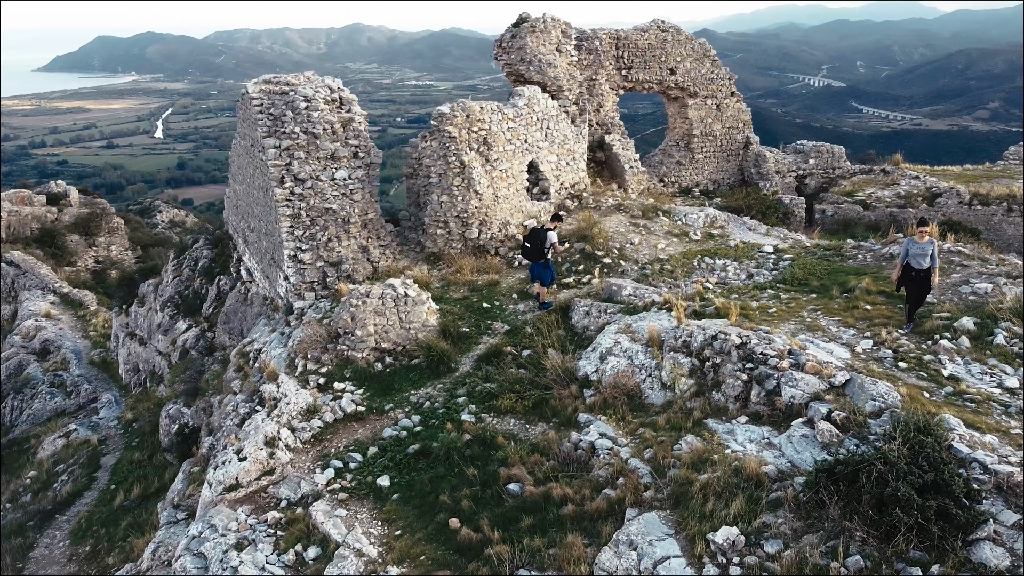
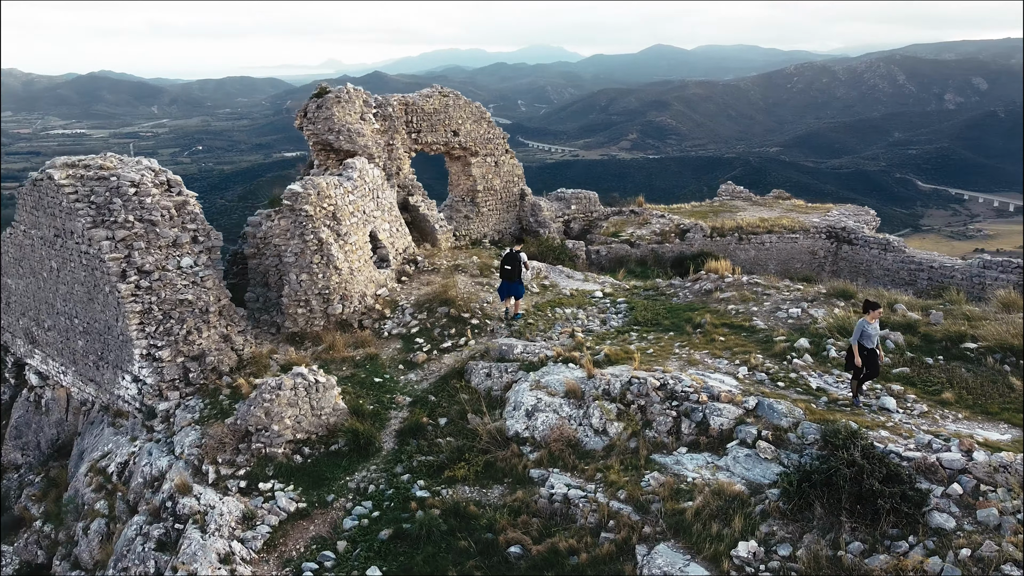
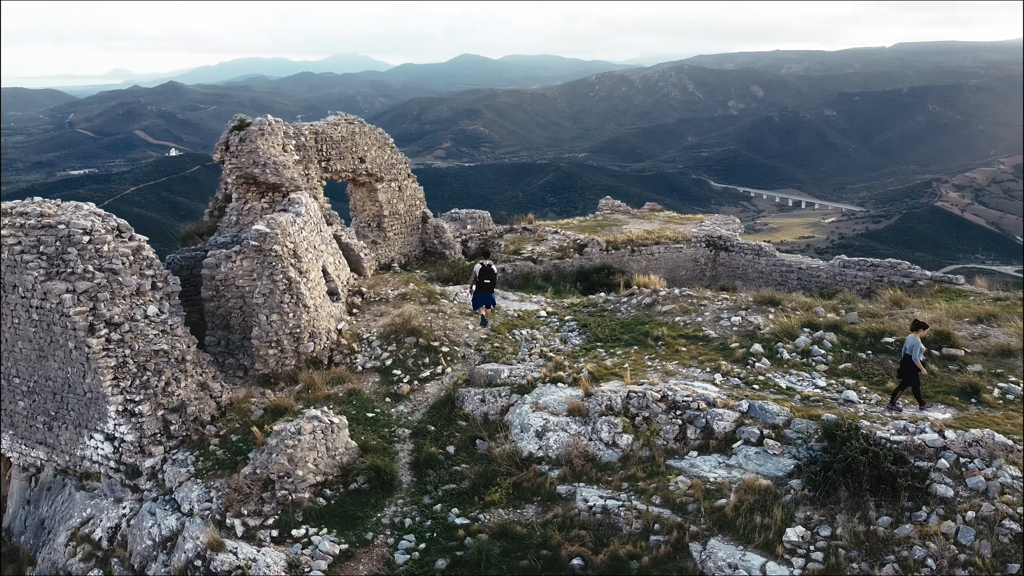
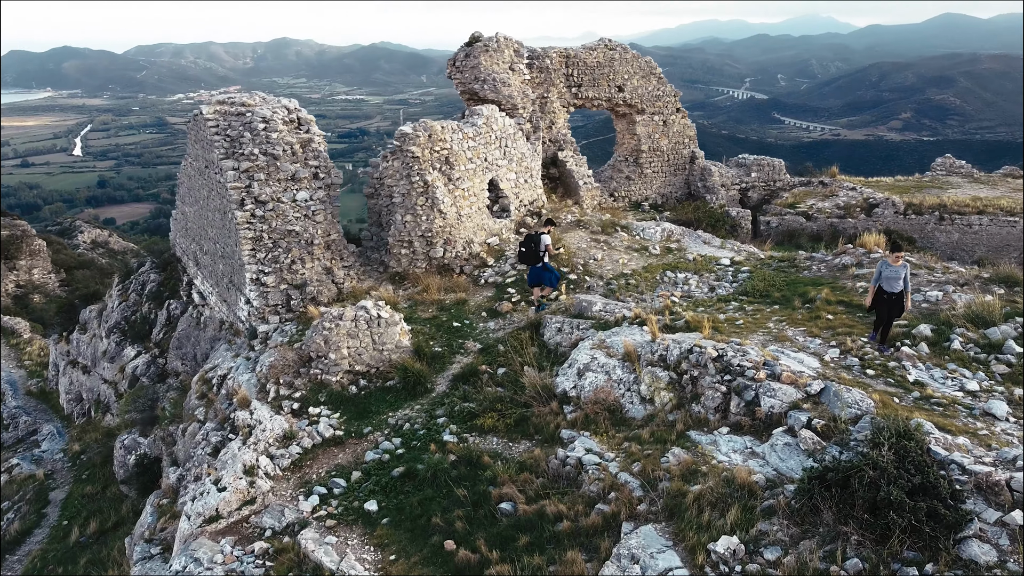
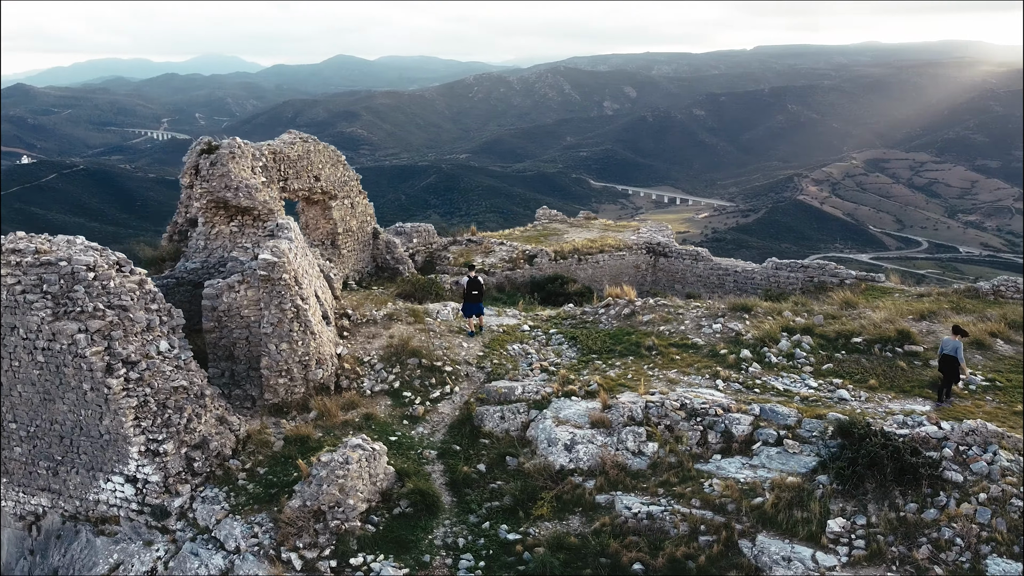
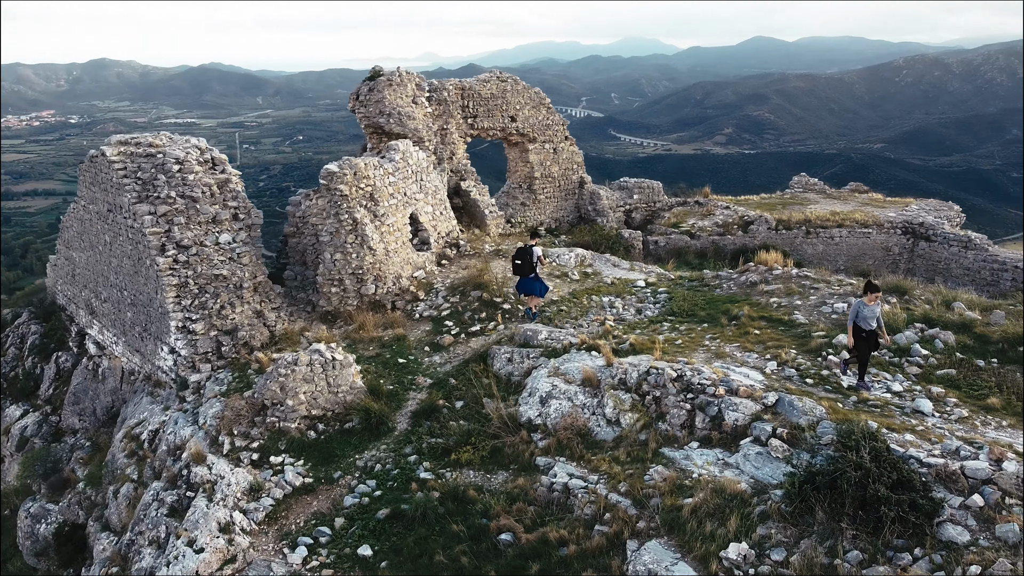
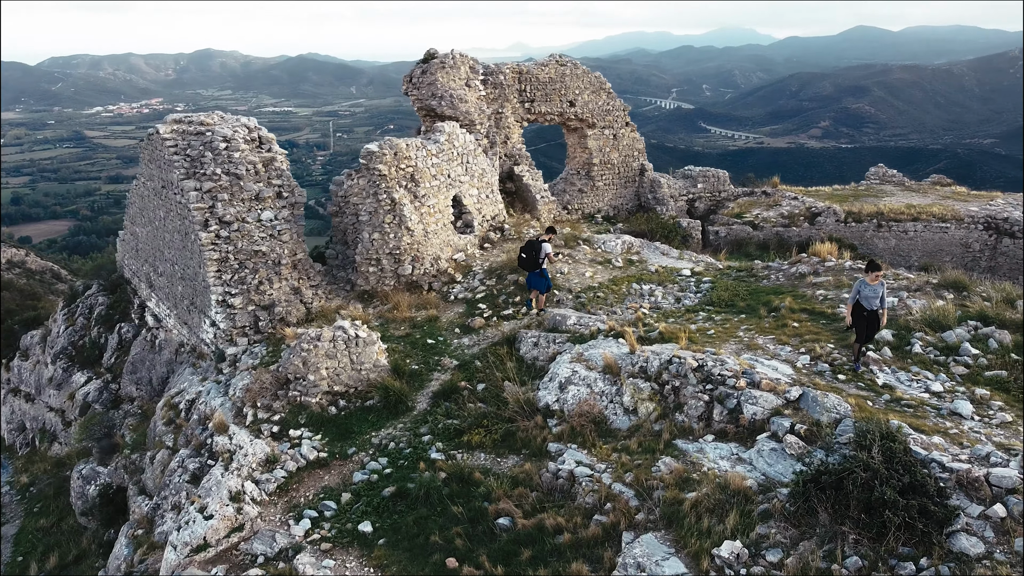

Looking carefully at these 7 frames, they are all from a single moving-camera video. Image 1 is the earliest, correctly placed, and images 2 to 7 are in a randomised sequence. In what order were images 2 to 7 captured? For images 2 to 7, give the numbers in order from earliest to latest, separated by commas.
4, 7, 6, 2, 3, 5
